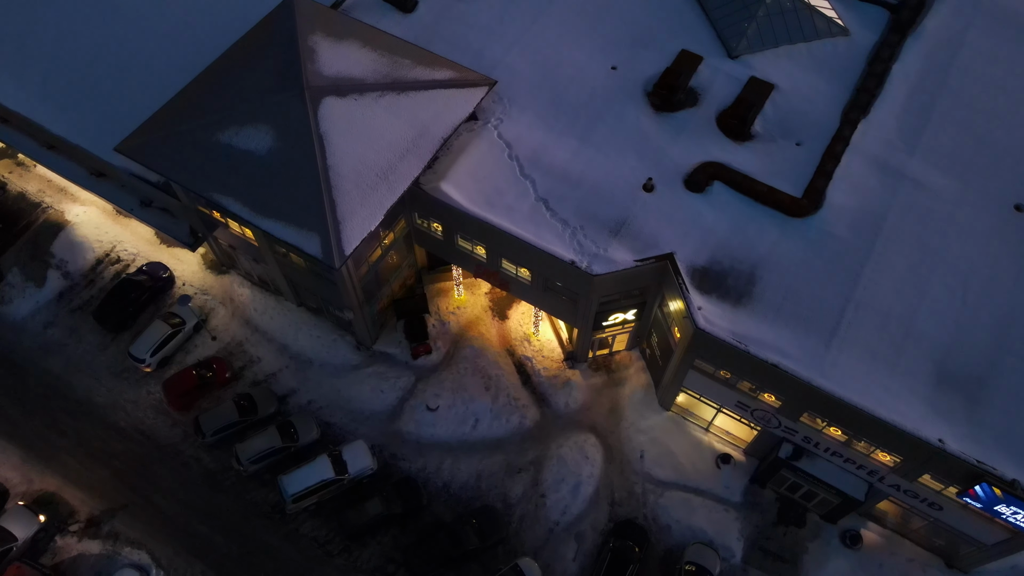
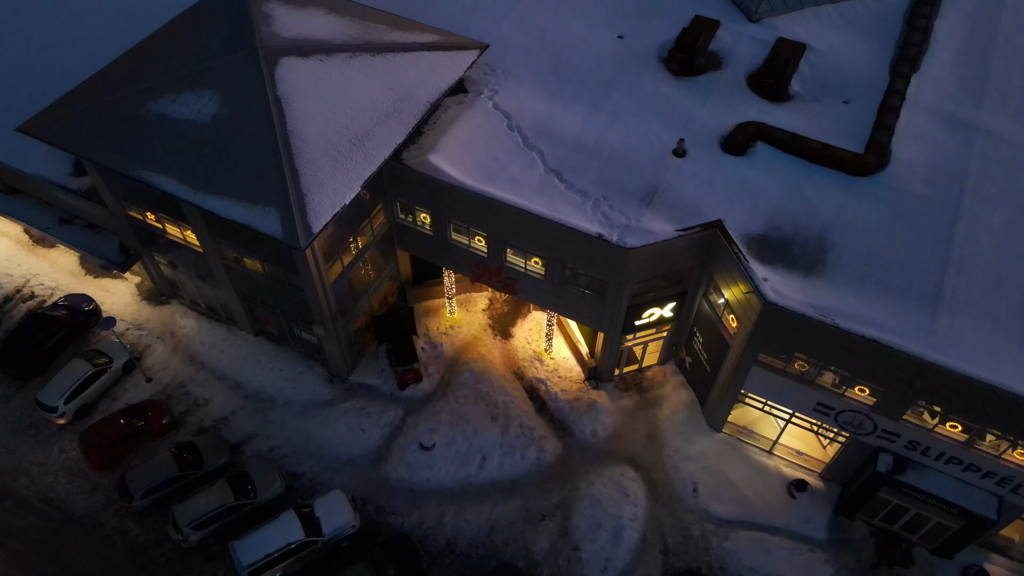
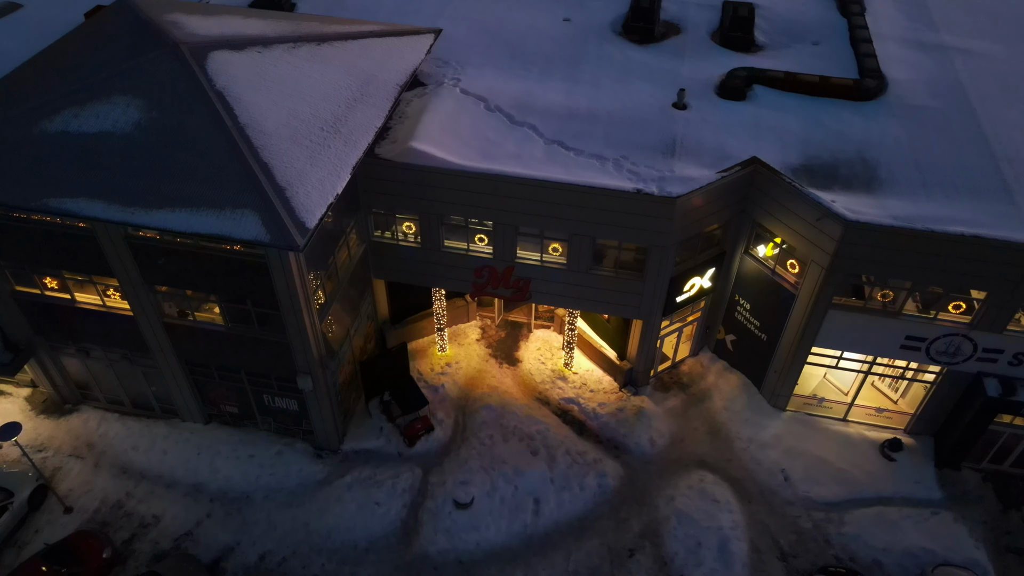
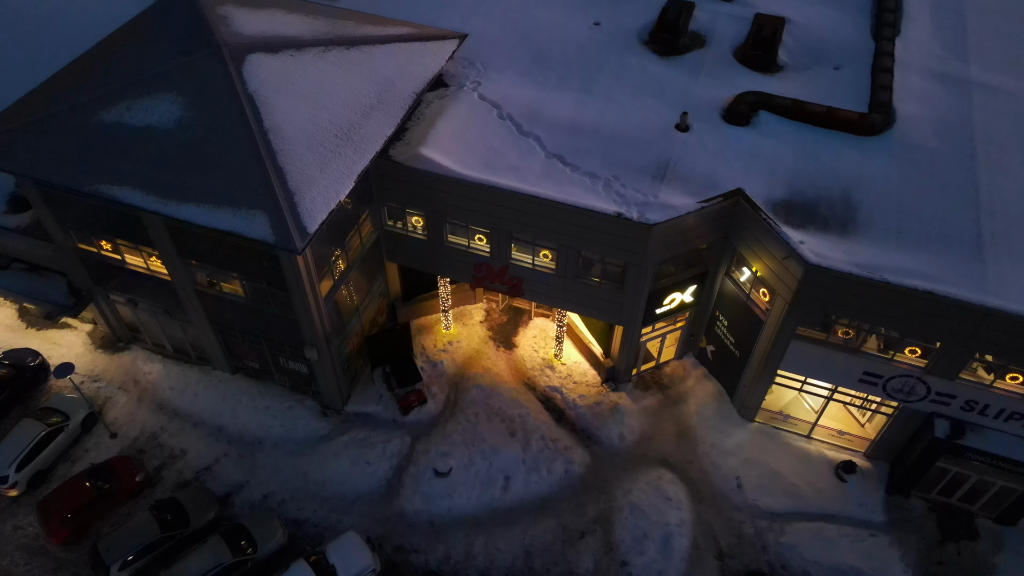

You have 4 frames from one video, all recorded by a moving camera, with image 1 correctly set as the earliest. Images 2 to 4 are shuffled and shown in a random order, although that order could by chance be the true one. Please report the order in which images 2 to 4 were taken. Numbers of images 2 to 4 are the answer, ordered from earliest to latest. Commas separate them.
2, 4, 3
